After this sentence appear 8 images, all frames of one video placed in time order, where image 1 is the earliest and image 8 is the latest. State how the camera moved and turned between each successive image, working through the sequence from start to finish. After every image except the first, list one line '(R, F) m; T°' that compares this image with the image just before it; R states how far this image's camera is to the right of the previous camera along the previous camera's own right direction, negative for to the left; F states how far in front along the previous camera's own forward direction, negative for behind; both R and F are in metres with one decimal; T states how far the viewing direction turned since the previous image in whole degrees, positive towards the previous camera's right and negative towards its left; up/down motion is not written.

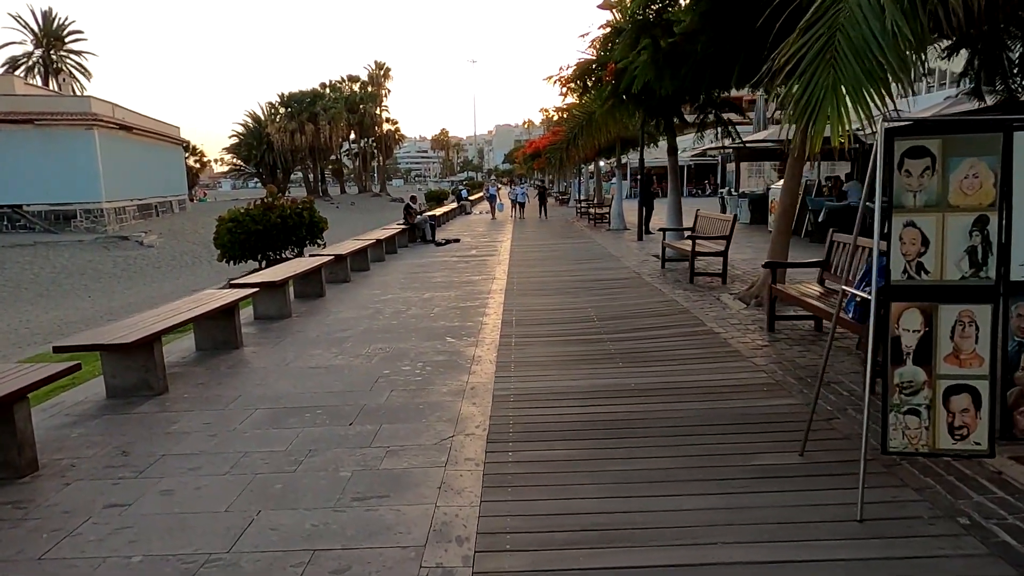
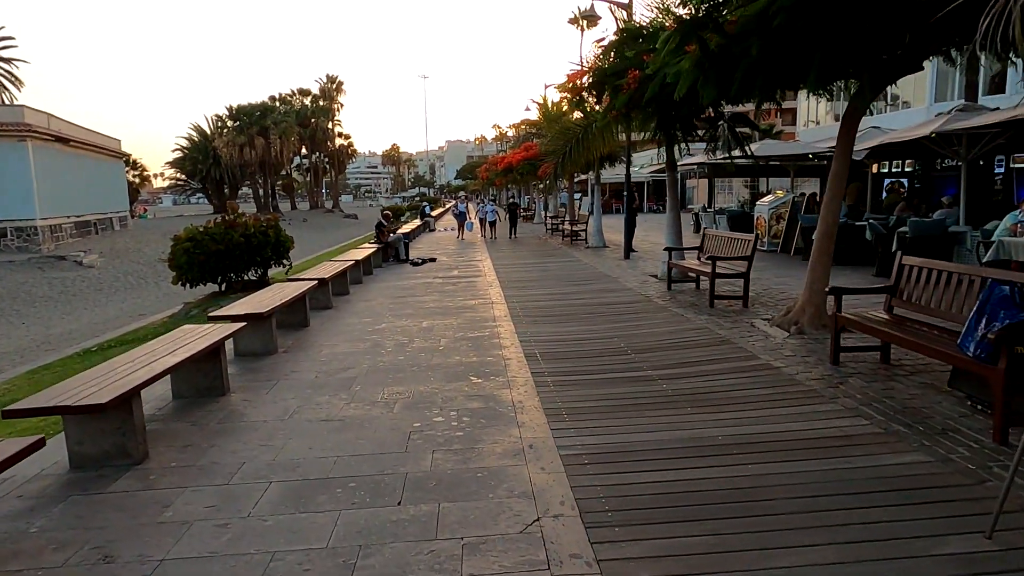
(-0.8, +0.9) m; +4°
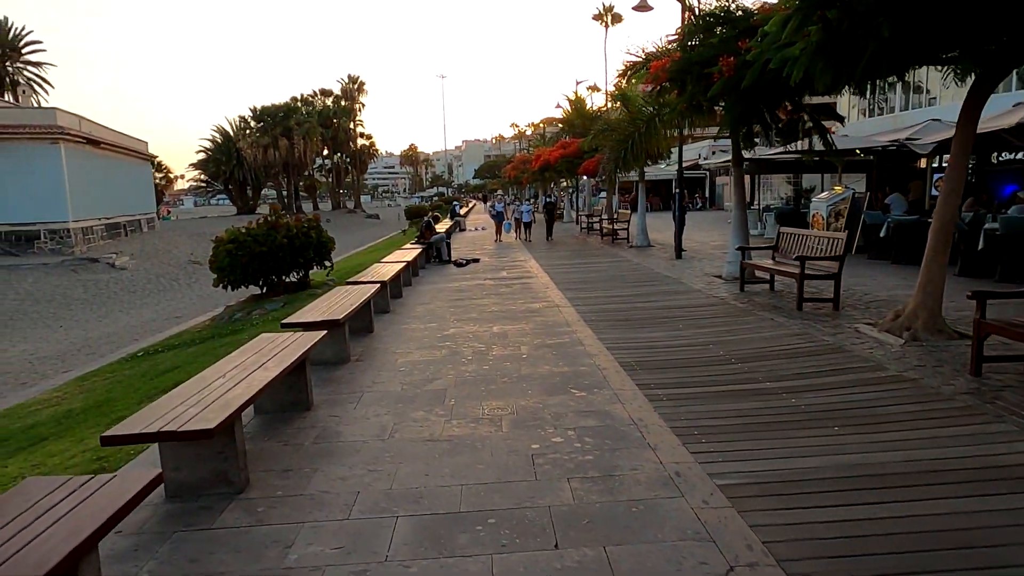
(-0.7, +0.5) m; -1°
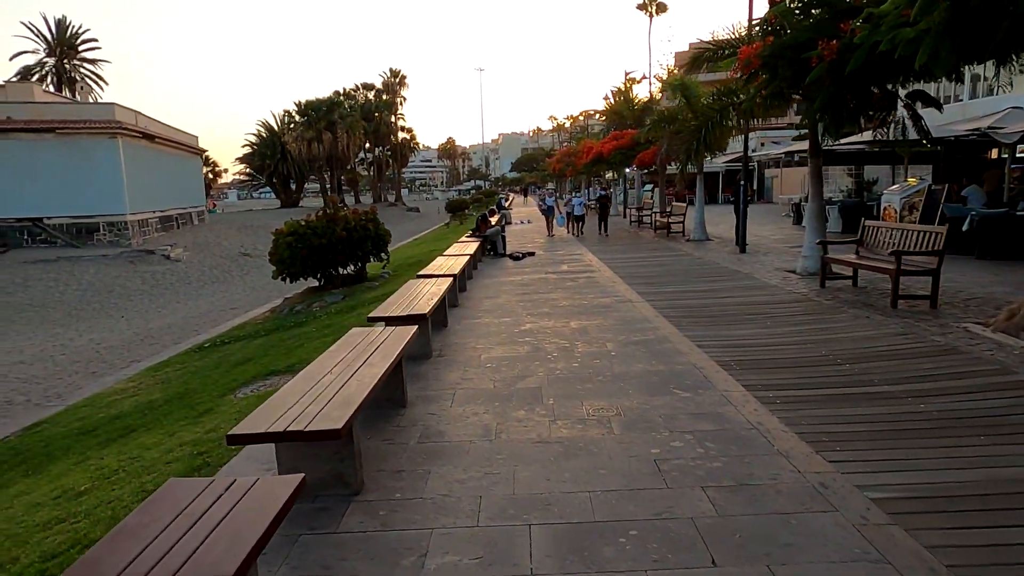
(-0.5, +0.2) m; -3°
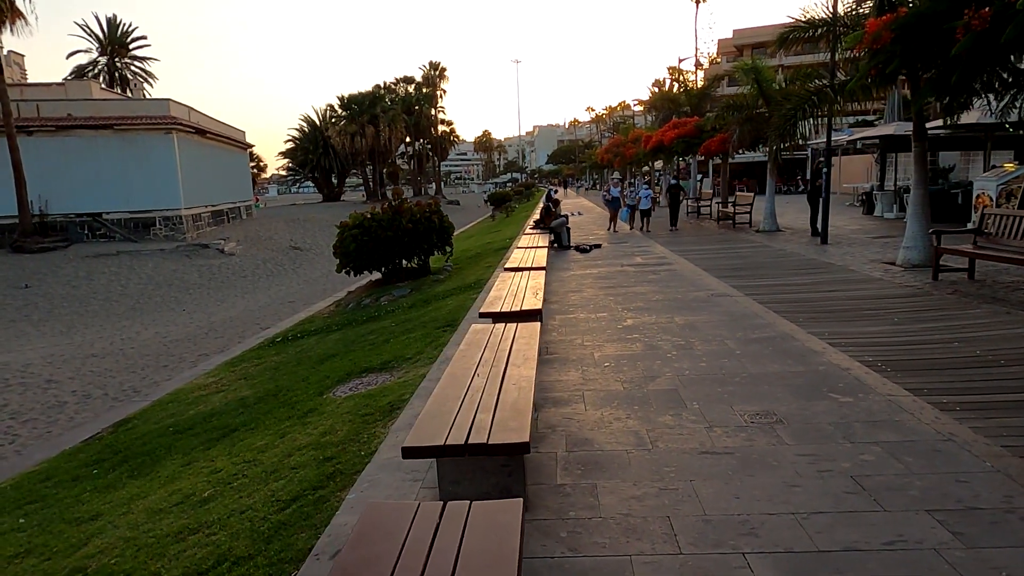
(-0.8, +0.4) m; -3°
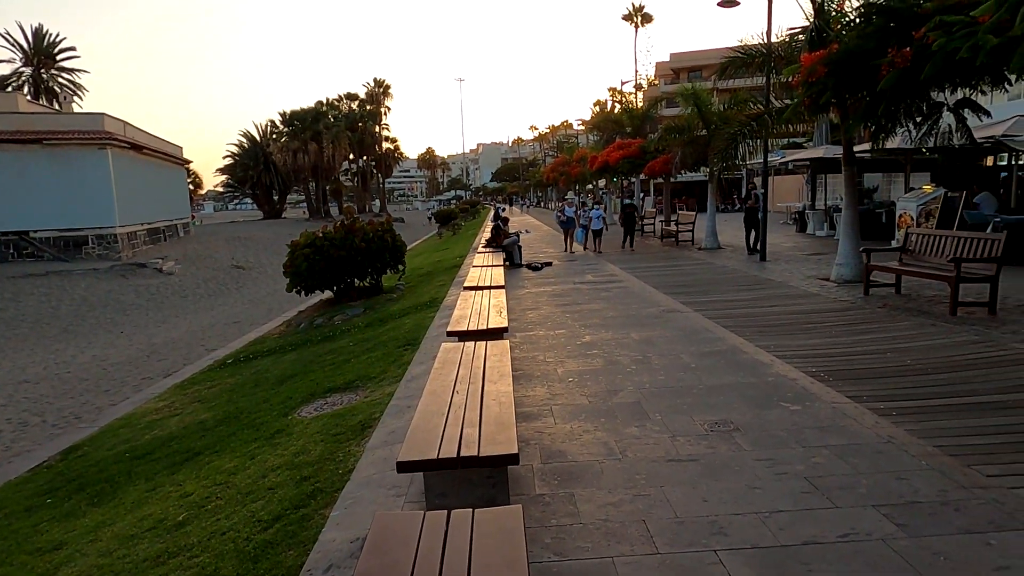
(-0.2, -0.2) m; +5°
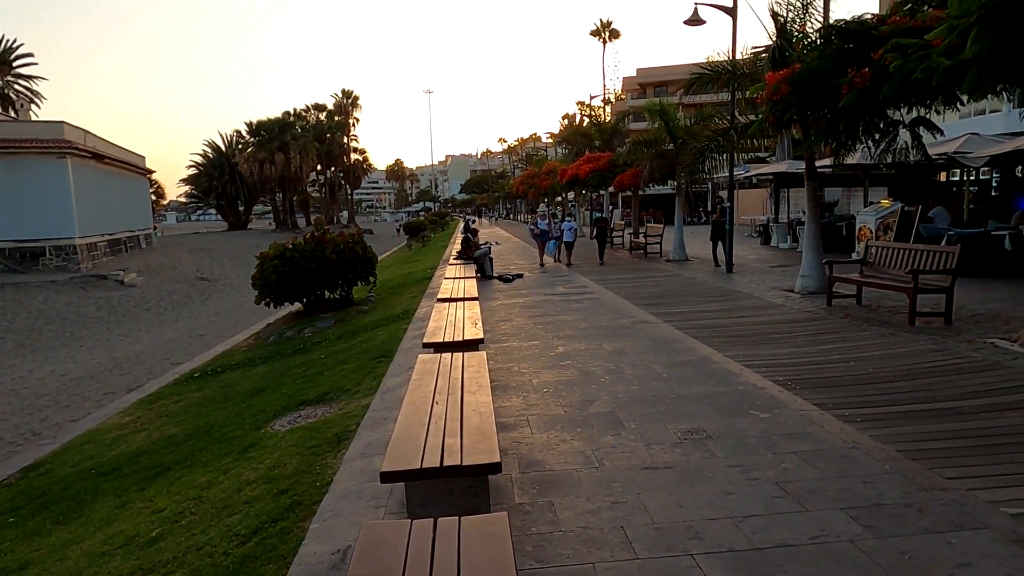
(-0.1, -0.1) m; +3°
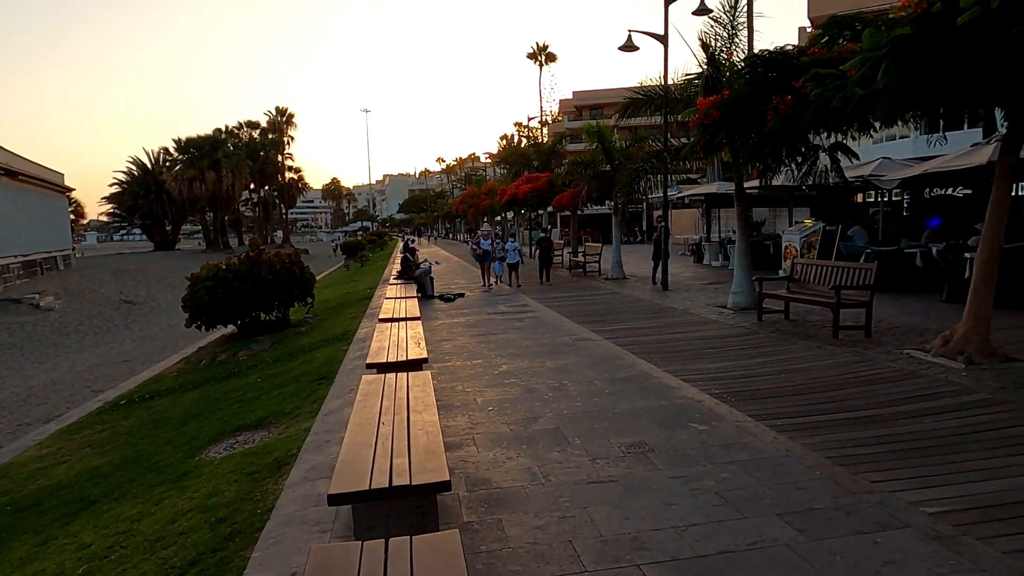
(0.0, 0.0) m; +5°
